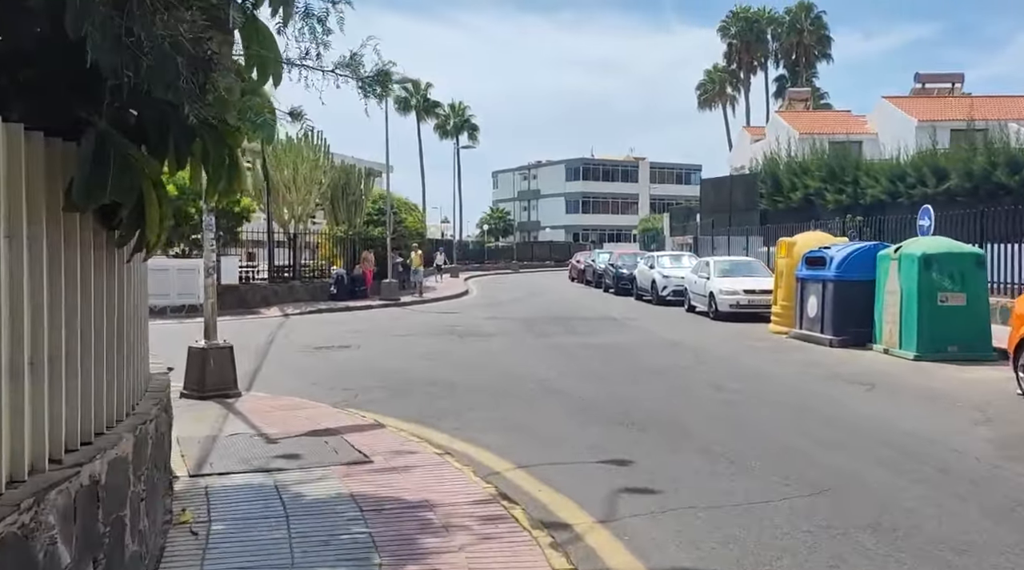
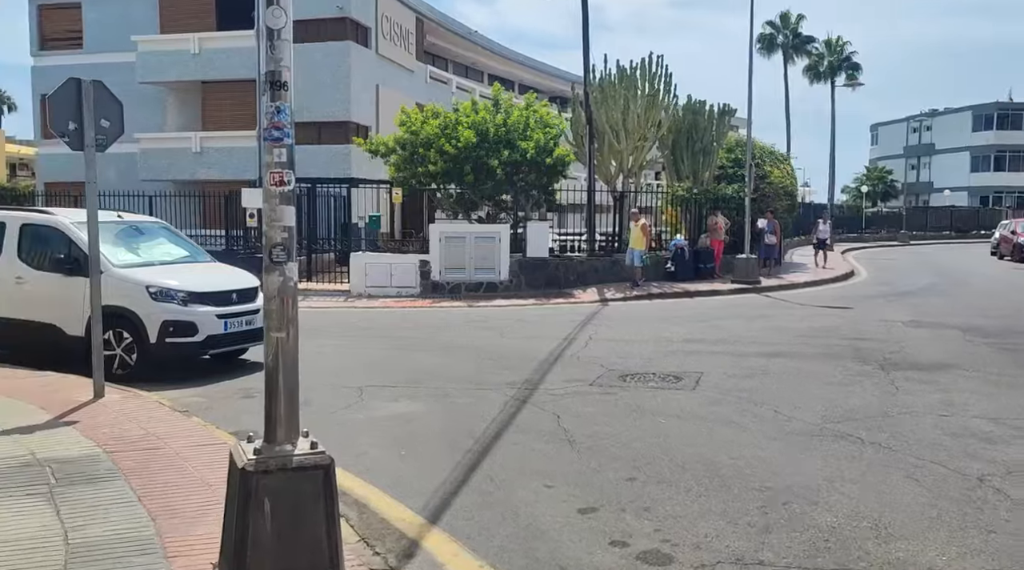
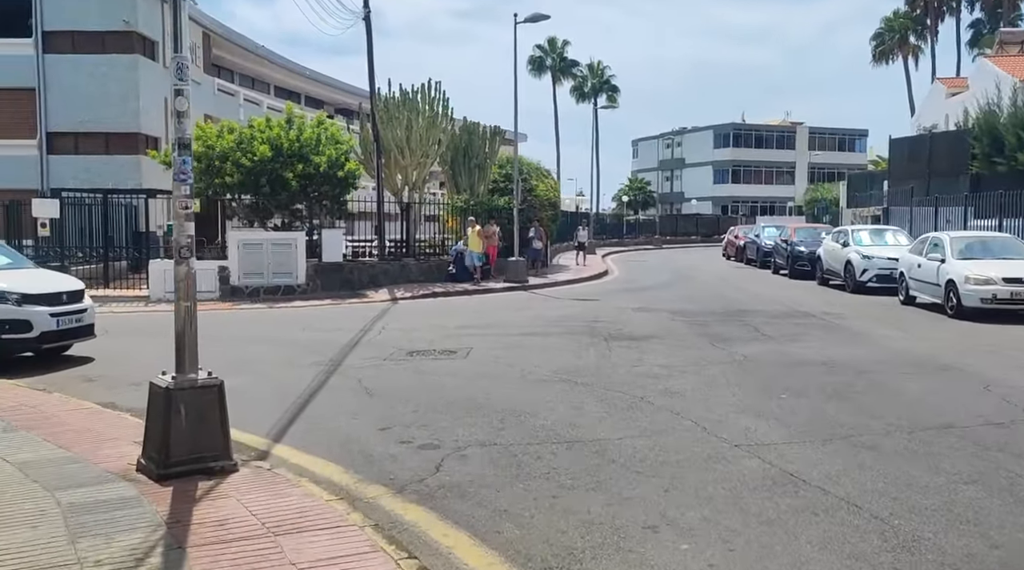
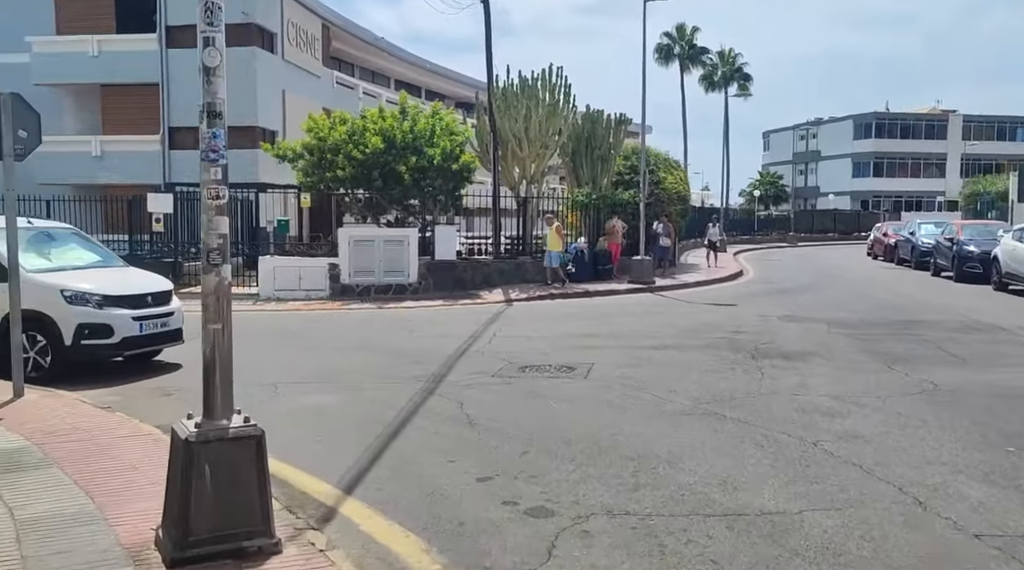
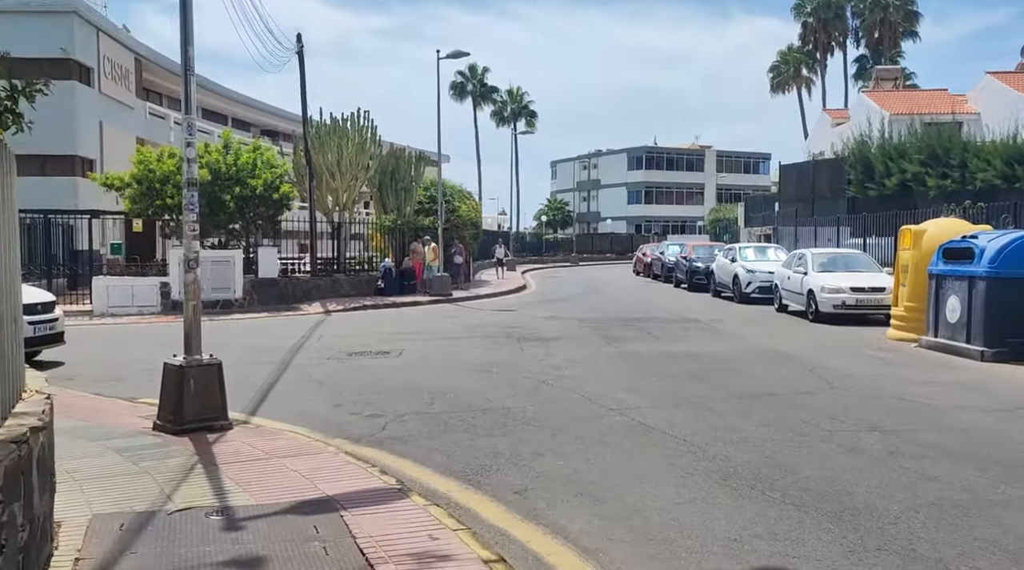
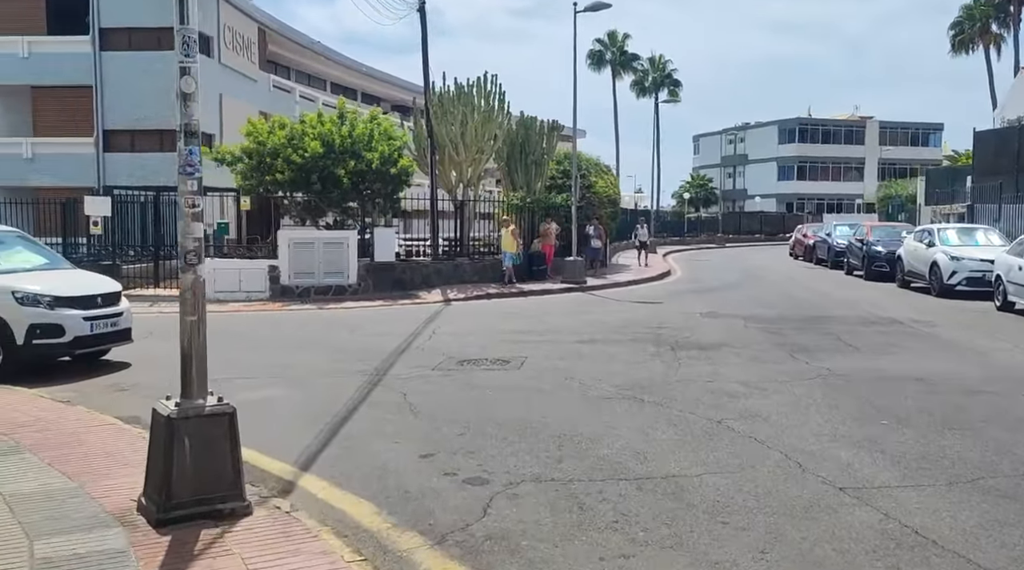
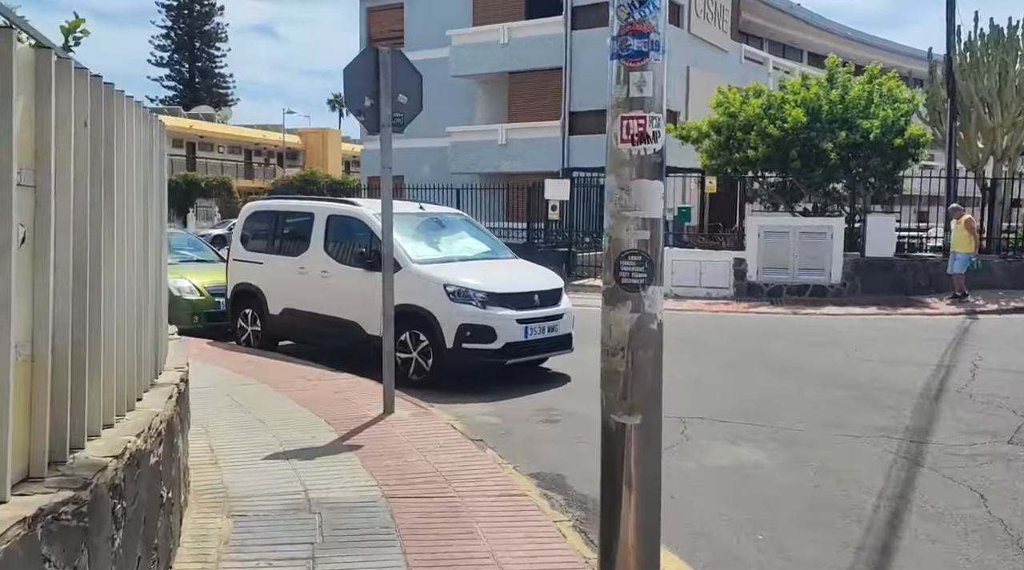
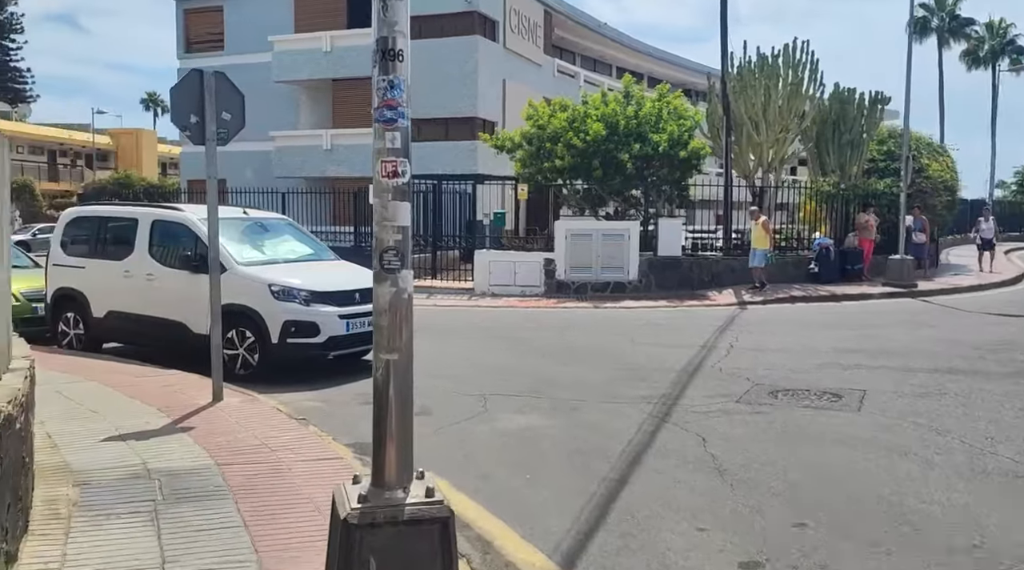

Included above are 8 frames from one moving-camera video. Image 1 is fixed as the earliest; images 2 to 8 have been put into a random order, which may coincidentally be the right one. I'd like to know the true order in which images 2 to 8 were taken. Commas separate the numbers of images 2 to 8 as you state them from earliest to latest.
5, 3, 6, 4, 2, 8, 7
